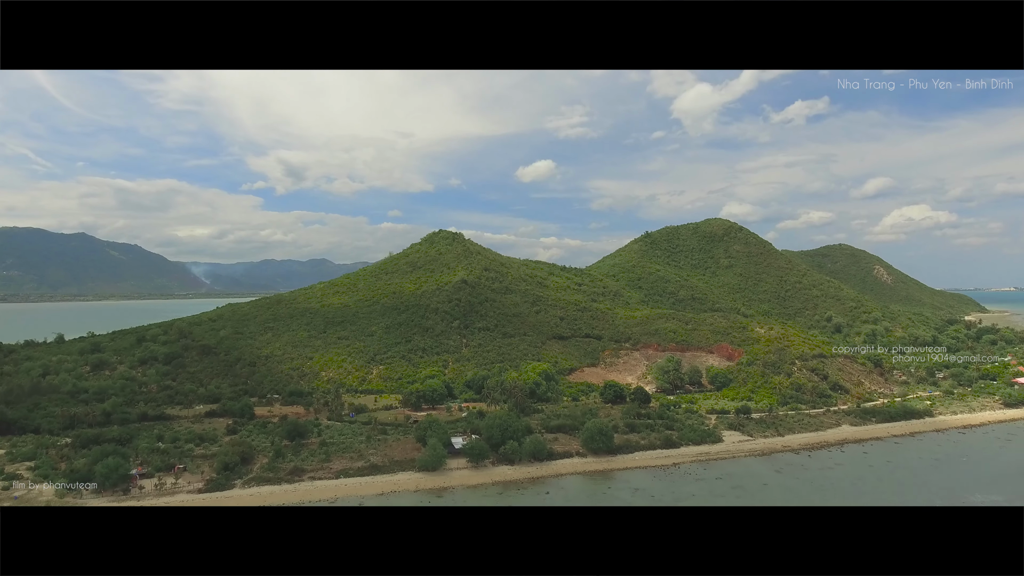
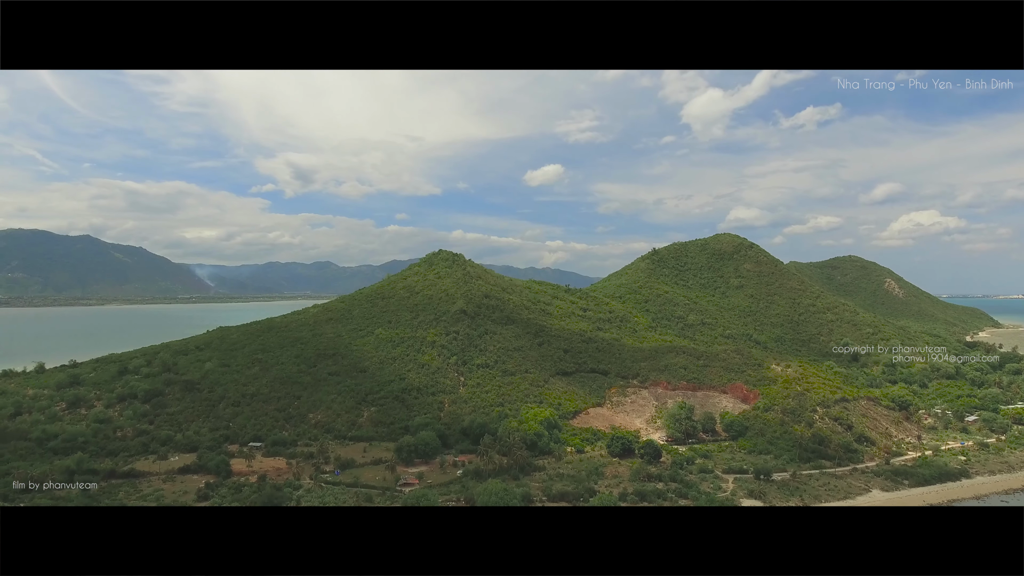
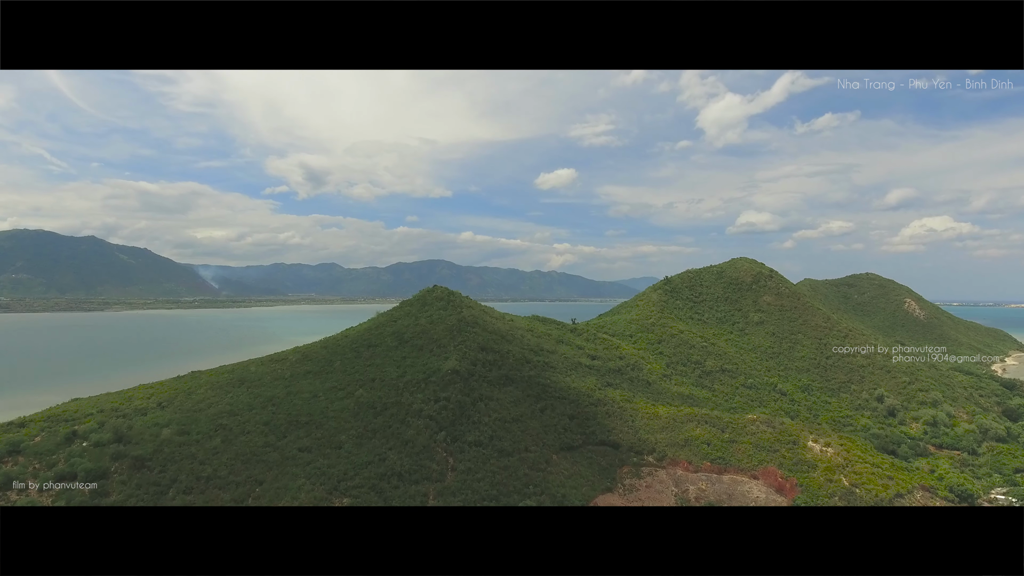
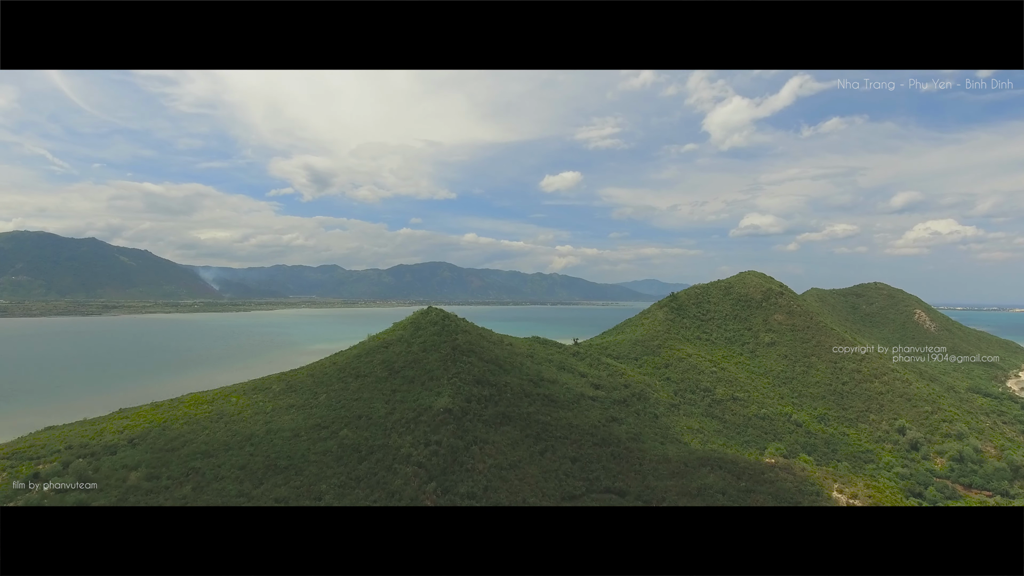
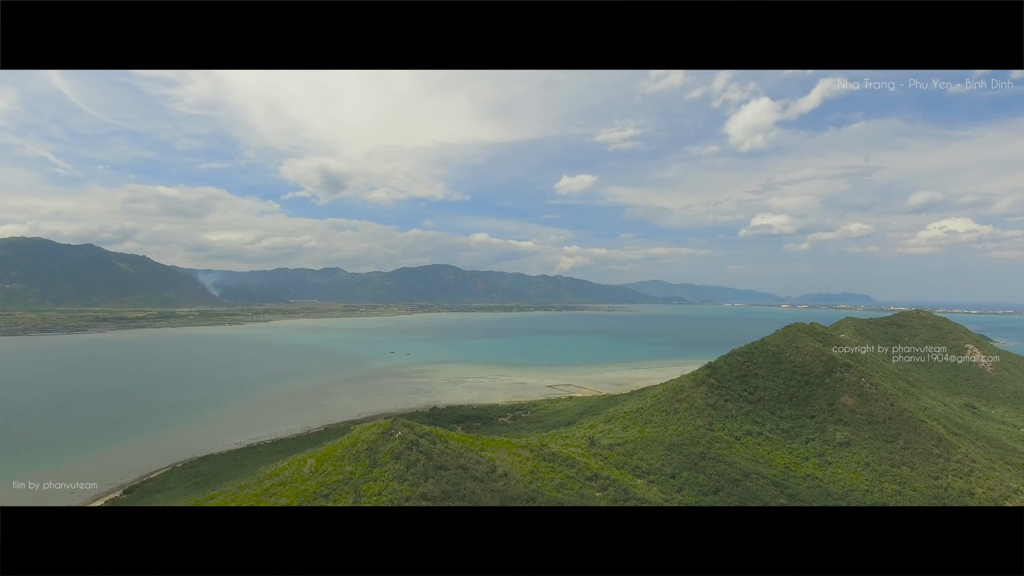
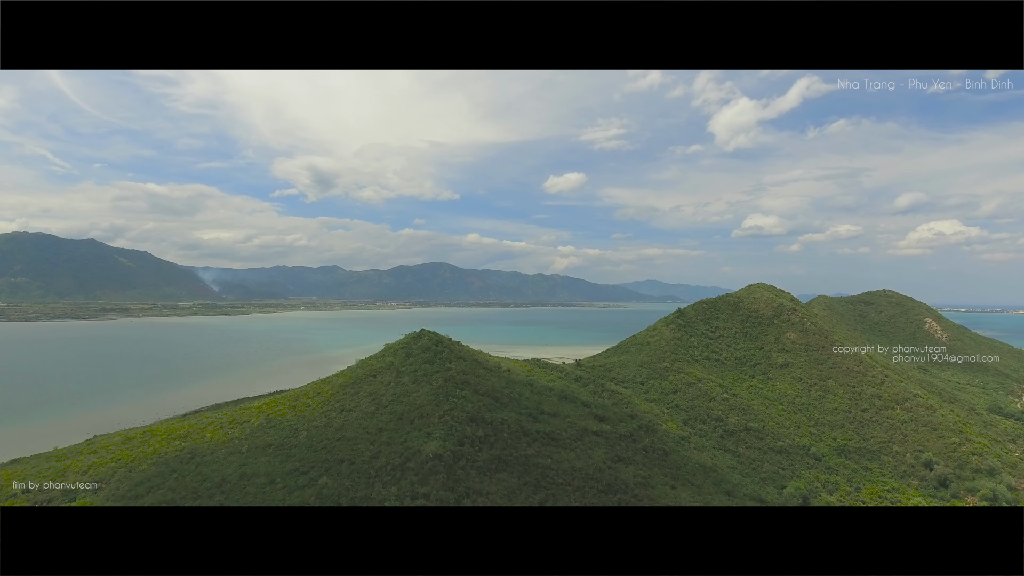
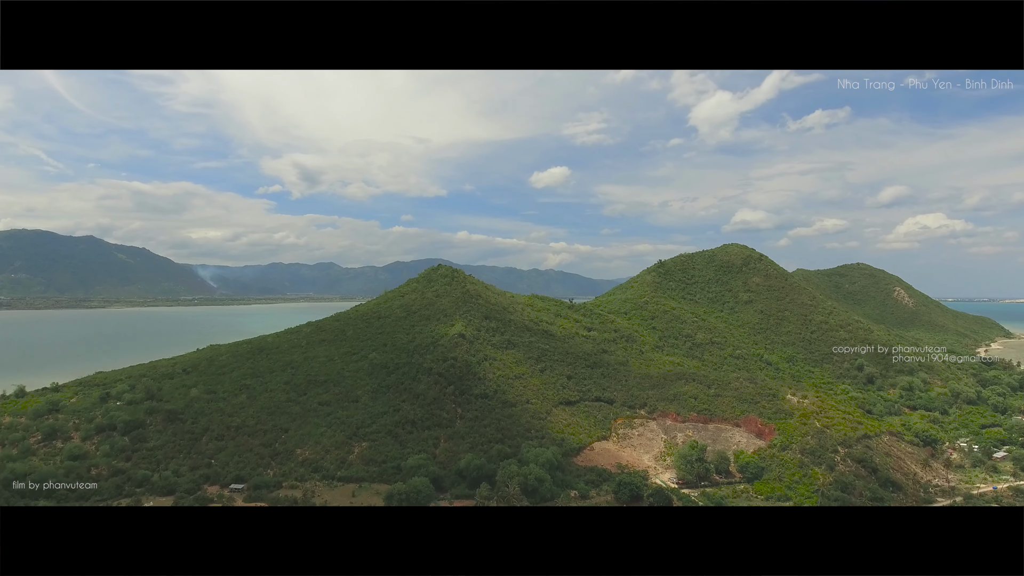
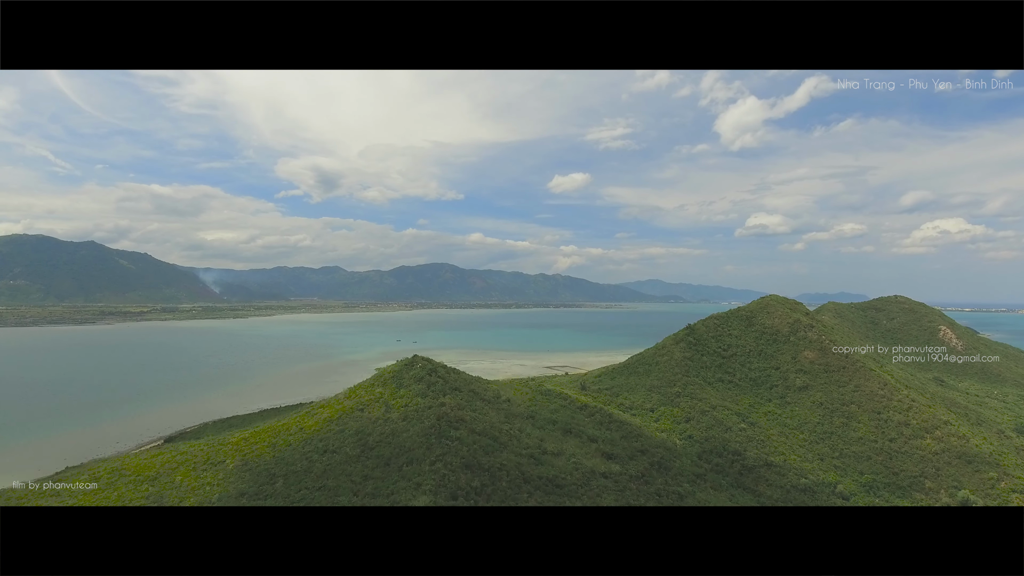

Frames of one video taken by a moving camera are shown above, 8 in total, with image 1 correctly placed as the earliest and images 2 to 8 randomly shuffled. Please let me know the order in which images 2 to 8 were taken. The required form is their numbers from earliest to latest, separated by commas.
2, 7, 3, 4, 6, 8, 5
